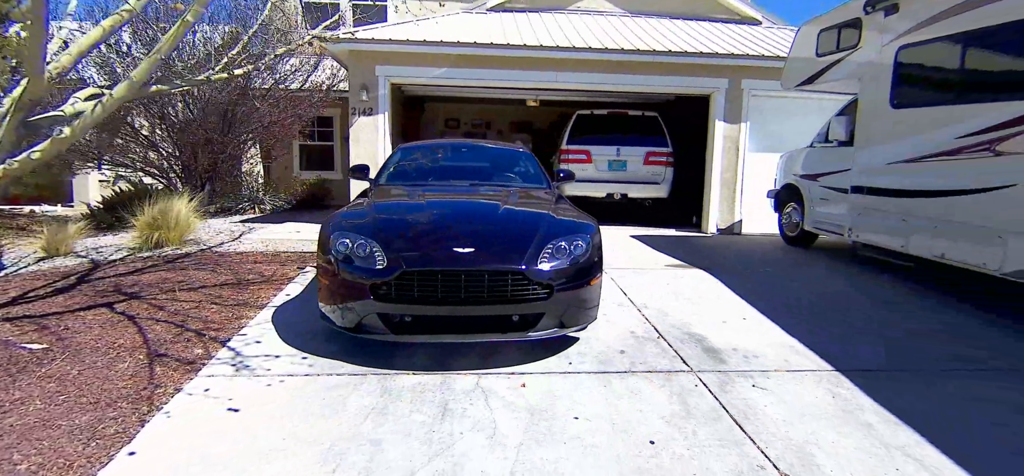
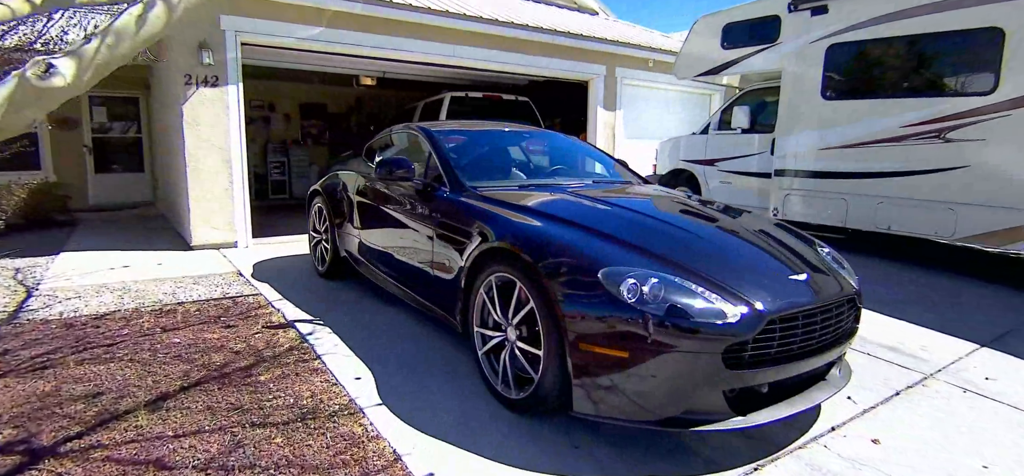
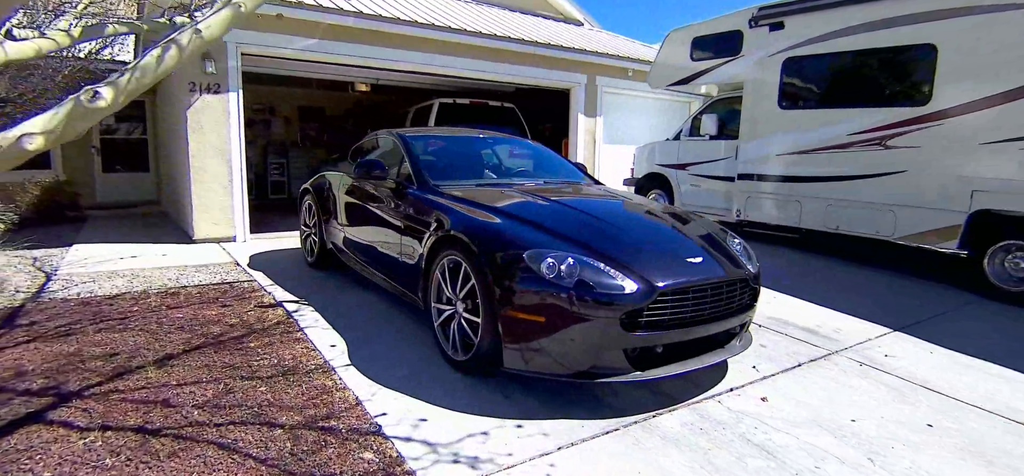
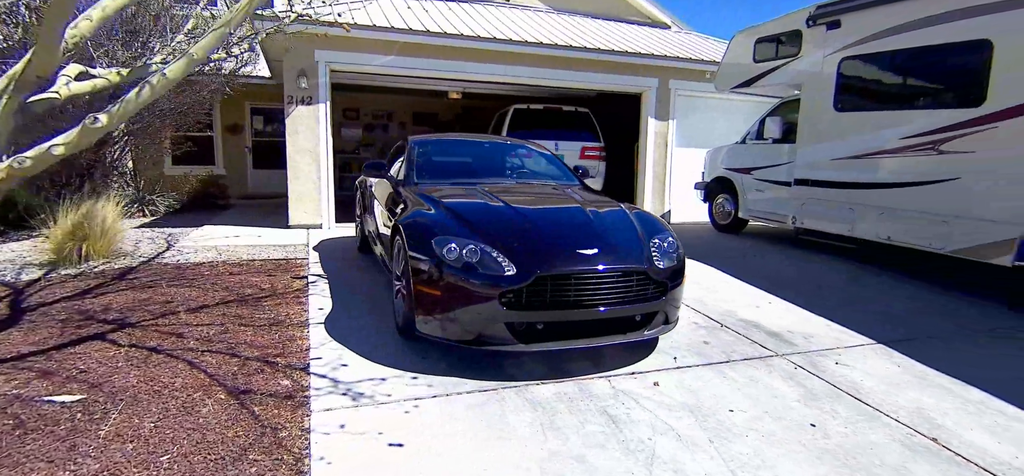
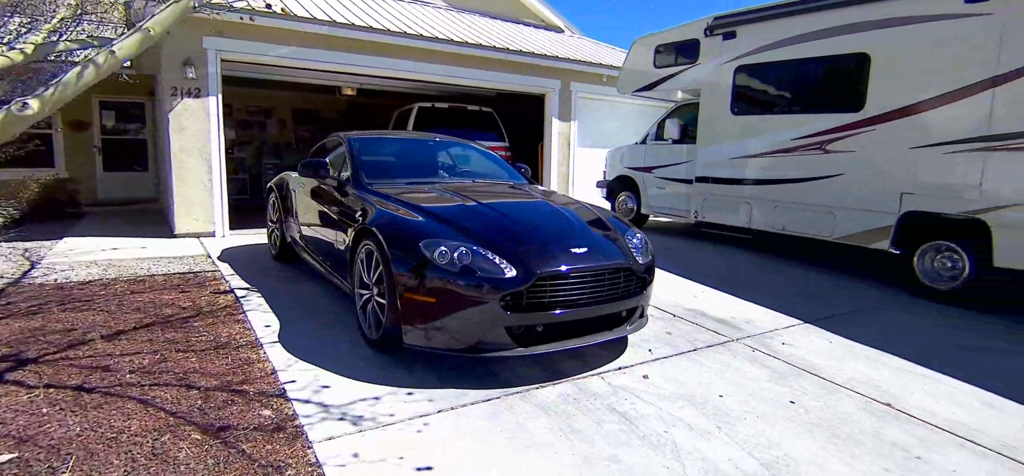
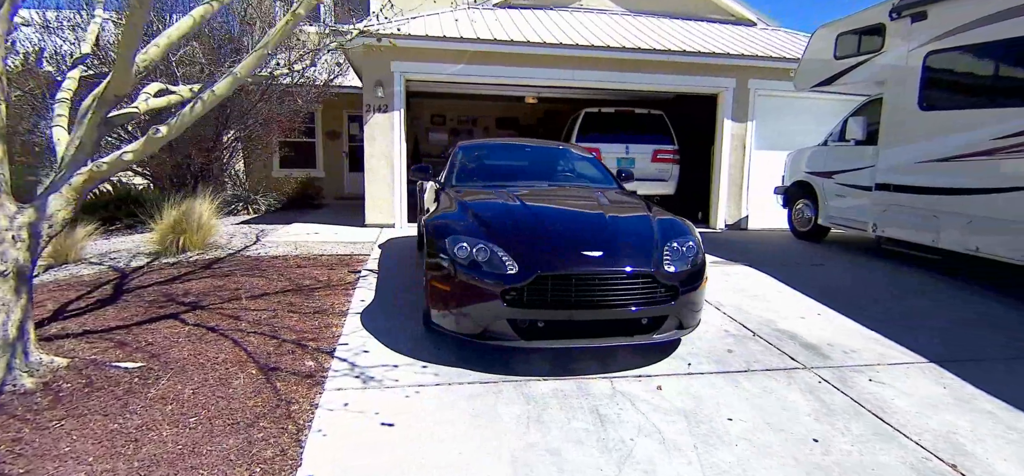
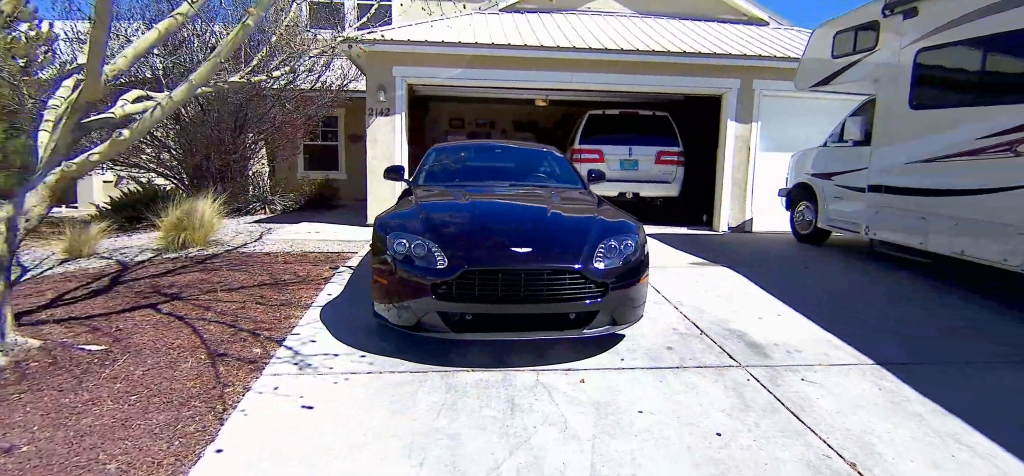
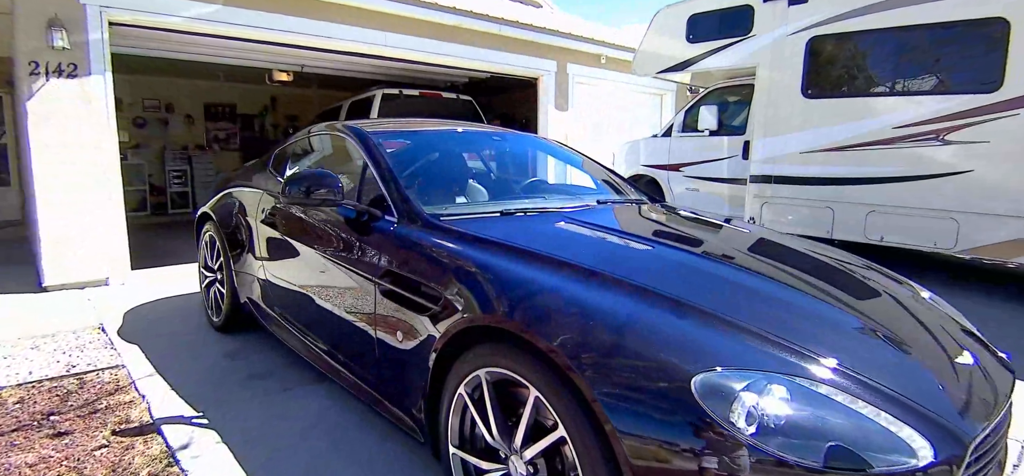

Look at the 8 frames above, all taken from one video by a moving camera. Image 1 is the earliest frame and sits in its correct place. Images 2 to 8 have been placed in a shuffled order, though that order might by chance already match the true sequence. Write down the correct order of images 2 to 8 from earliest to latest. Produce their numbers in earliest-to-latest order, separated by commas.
7, 6, 4, 5, 3, 2, 8
